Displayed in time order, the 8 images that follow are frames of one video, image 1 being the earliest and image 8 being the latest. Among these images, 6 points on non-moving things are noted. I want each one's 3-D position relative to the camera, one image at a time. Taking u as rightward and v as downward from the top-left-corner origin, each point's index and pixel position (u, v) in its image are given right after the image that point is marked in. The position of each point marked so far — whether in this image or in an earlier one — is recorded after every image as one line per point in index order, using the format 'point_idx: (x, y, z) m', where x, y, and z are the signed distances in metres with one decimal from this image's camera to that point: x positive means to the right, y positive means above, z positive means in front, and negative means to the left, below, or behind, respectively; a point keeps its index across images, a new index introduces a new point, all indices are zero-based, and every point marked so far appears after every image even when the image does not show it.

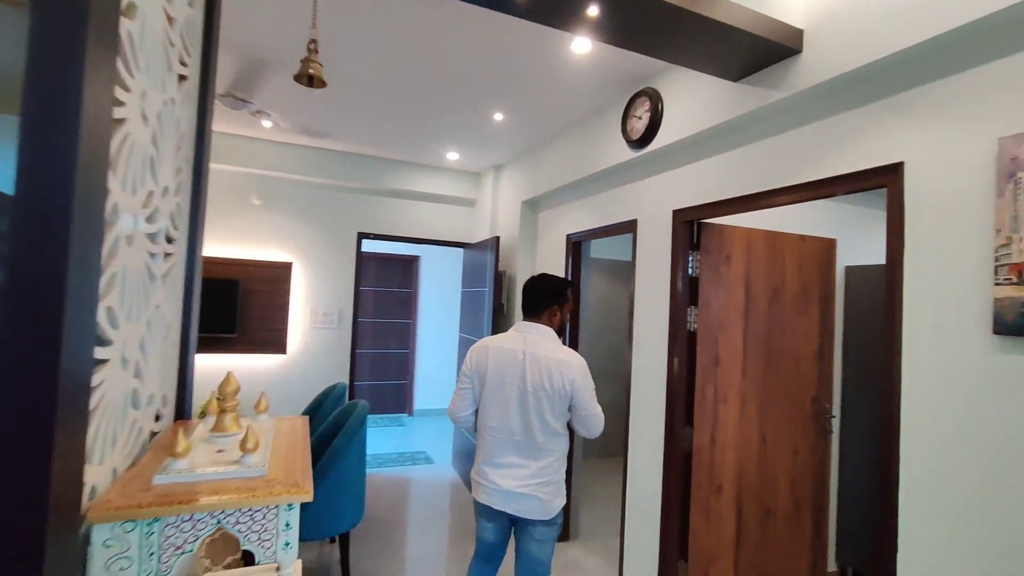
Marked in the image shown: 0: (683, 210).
0: (+0.8, +0.4, +2.3) m
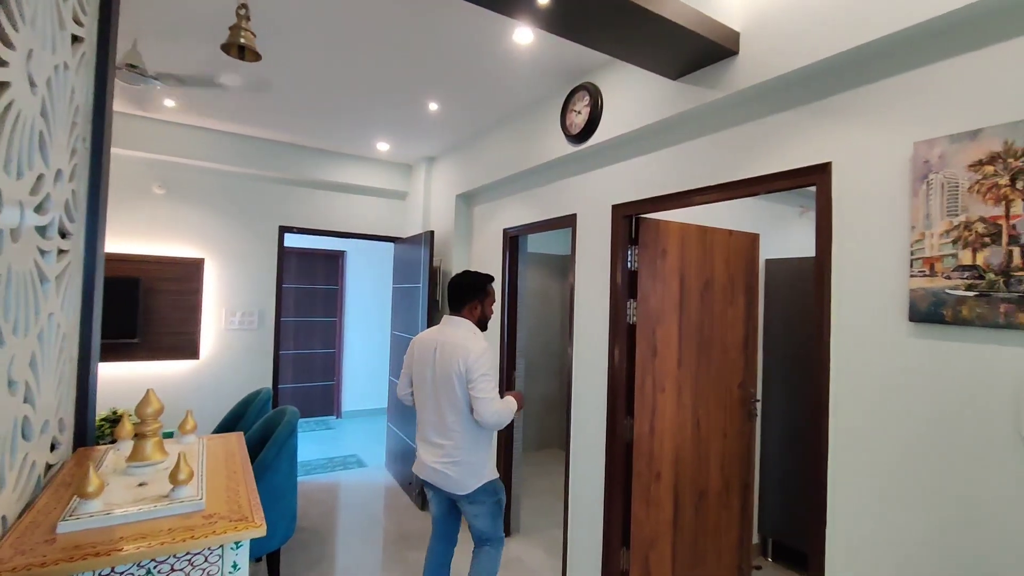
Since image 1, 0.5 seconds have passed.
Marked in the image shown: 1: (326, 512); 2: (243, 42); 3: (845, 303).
0: (+0.5, +0.4, +2.4) m
1: (-1.3, -1.6, +3.6) m
2: (-0.9, +0.8, +1.7) m
3: (+1.0, 0.0, +1.5) m
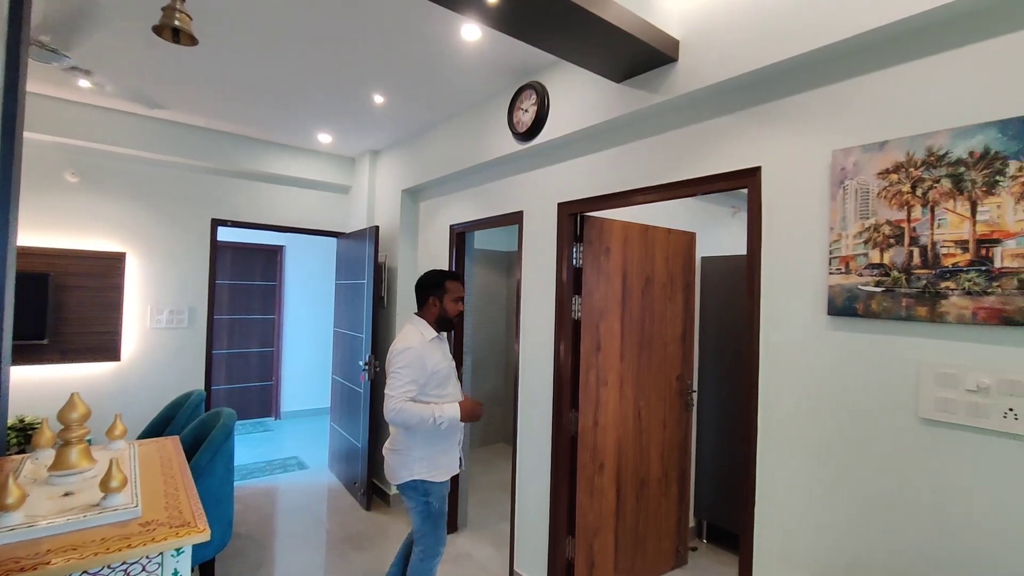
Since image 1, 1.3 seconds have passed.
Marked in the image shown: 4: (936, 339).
0: (+0.3, +0.4, +2.4) m
1: (-1.7, -1.6, +3.4) m
2: (-1.1, +0.8, +1.6) m
3: (+0.8, 0.0, +1.6) m
4: (+1.1, -0.1, +1.3) m
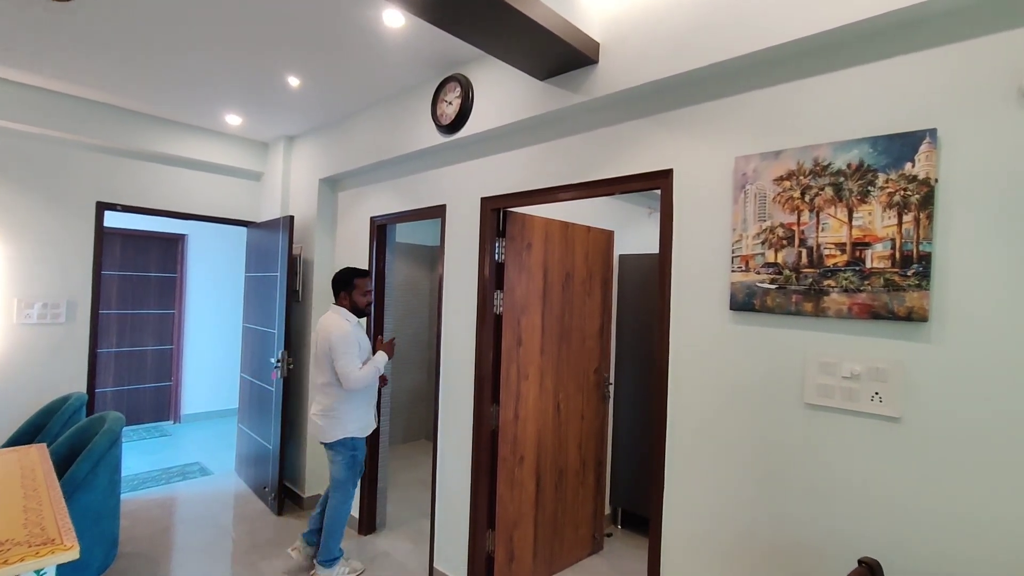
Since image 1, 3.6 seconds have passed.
0: (-0.1, +0.4, +2.4) m
1: (-2.2, -1.5, +3.2) m
2: (-1.3, +0.9, +1.4) m
3: (+0.6, 0.0, +1.7) m
4: (+0.9, -0.1, +1.4) m
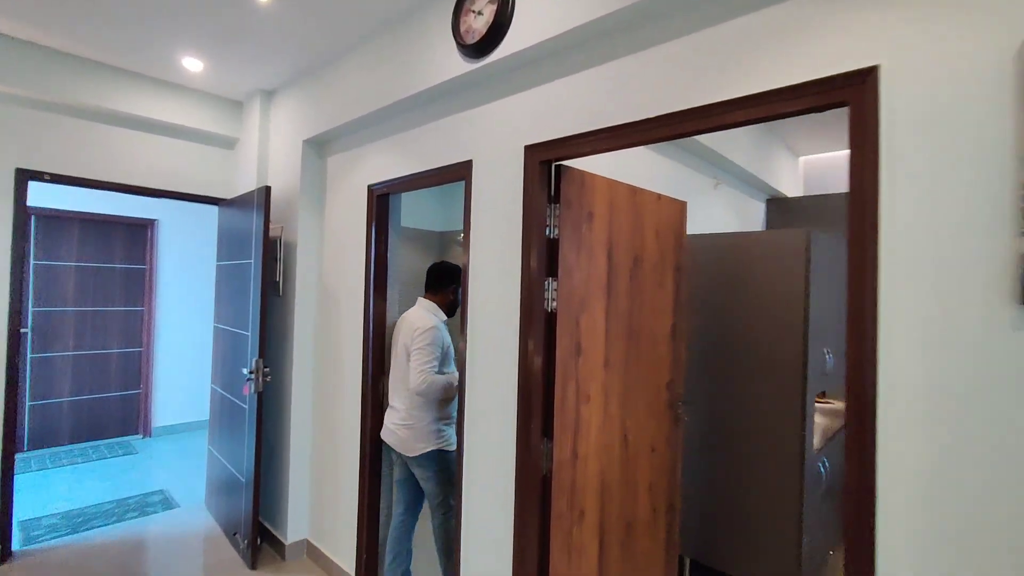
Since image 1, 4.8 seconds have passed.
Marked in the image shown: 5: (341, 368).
0: (+0.1, +0.5, +1.7) m
1: (-2.0, -1.5, +2.4) m
2: (-1.1, +0.9, +0.7) m
3: (+0.8, 0.0, +1.0) m
4: (+1.1, -0.1, +0.7) m
5: (-0.9, -0.4, +2.6) m
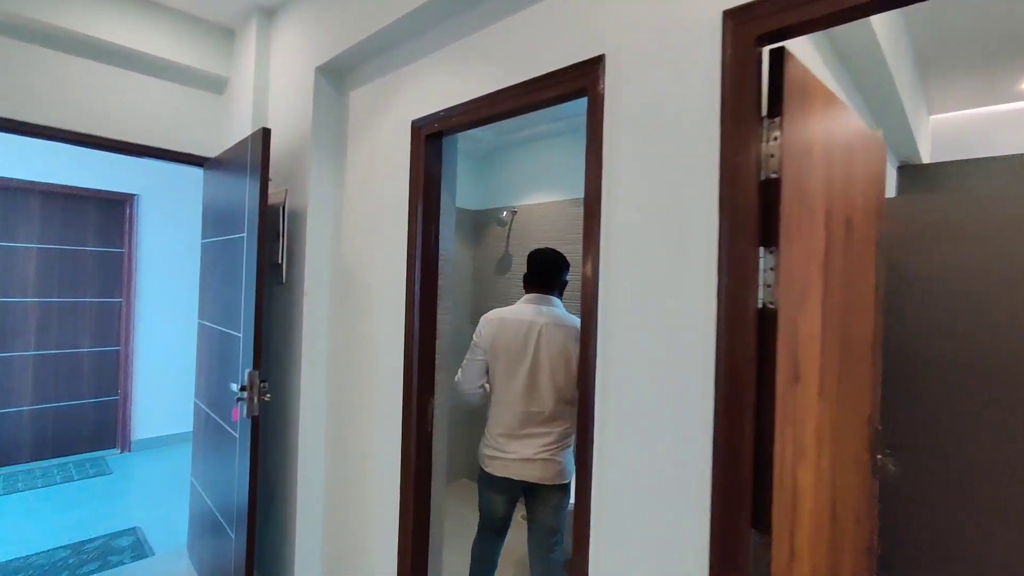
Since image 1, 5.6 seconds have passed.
0: (+0.4, +0.5, +1.0) m
1: (-1.7, -1.4, +1.7) m
2: (-0.8, +1.0, -0.1) m
3: (+1.1, +0.1, +0.3) m
4: (+1.4, -0.1, 0.0) m
5: (-0.5, -0.4, +1.8) m
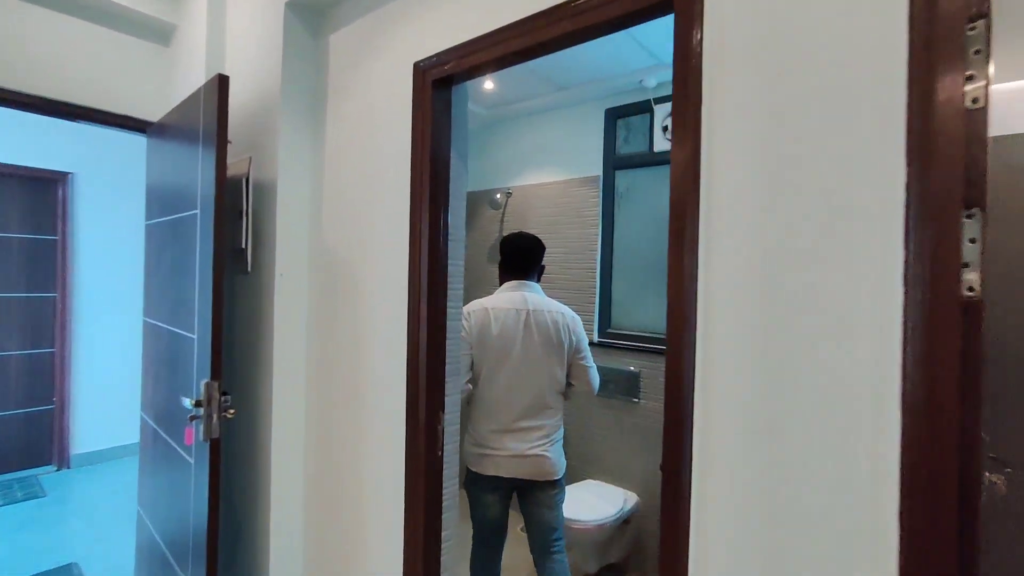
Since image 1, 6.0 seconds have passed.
0: (+0.6, +0.6, +0.7) m
1: (-1.6, -1.4, +1.3) m
2: (-0.6, +1.0, -0.4) m
3: (+1.3, +0.1, 0.0) m
4: (+1.6, 0.0, -0.3) m
5: (-0.4, -0.3, +1.5) m
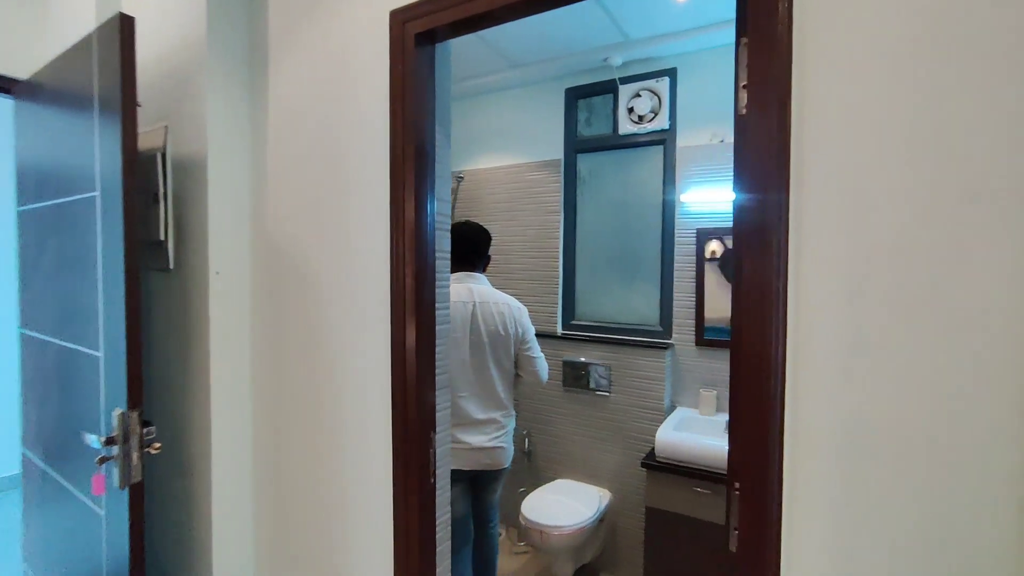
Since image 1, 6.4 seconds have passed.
0: (+0.7, +0.6, +0.6) m
1: (-1.5, -1.4, +0.9) m
2: (-0.3, +0.9, -0.7) m
3: (+1.5, +0.1, 0.0) m
4: (+1.8, 0.0, -0.2) m
5: (-0.5, -0.3, +1.2) m
